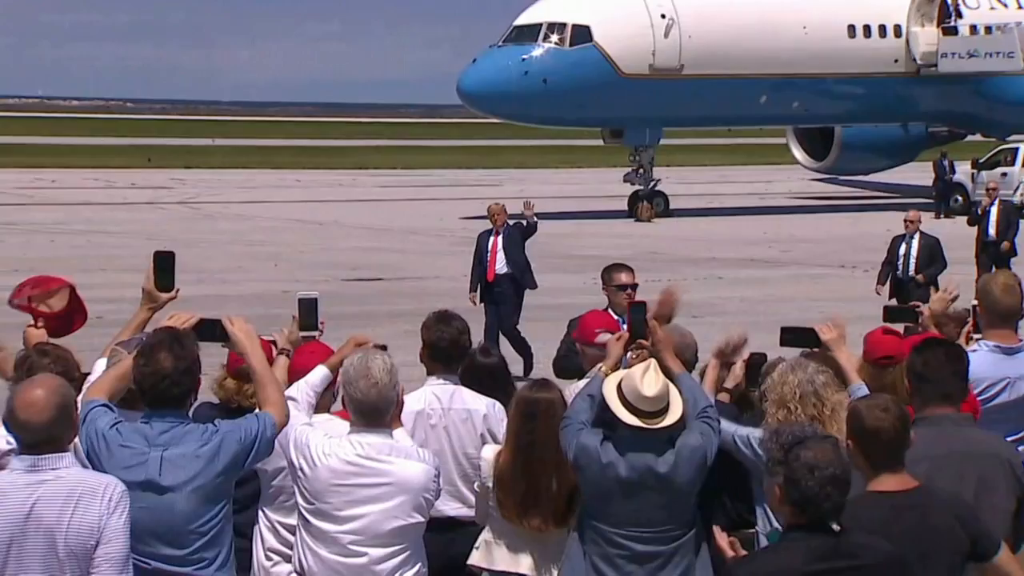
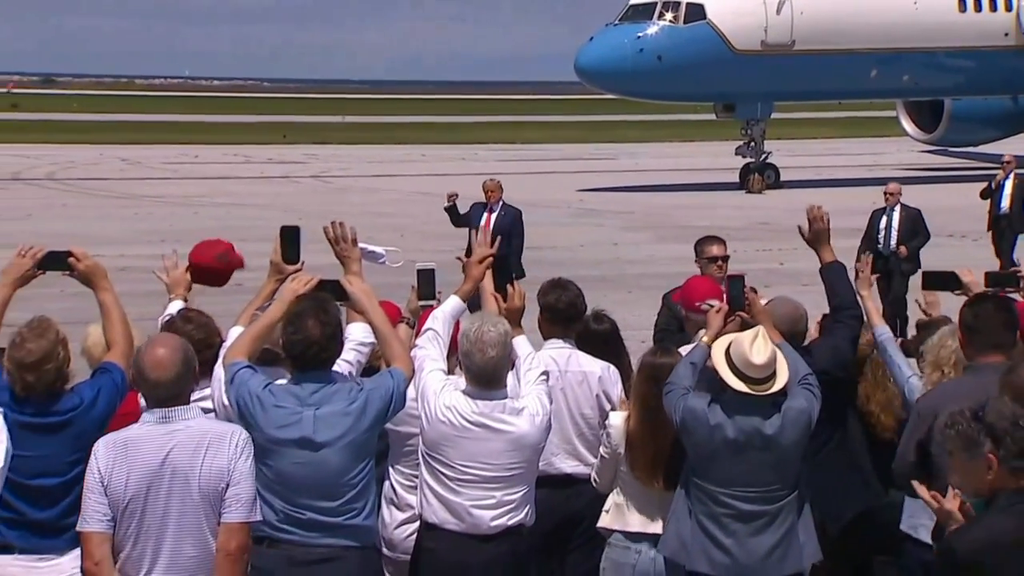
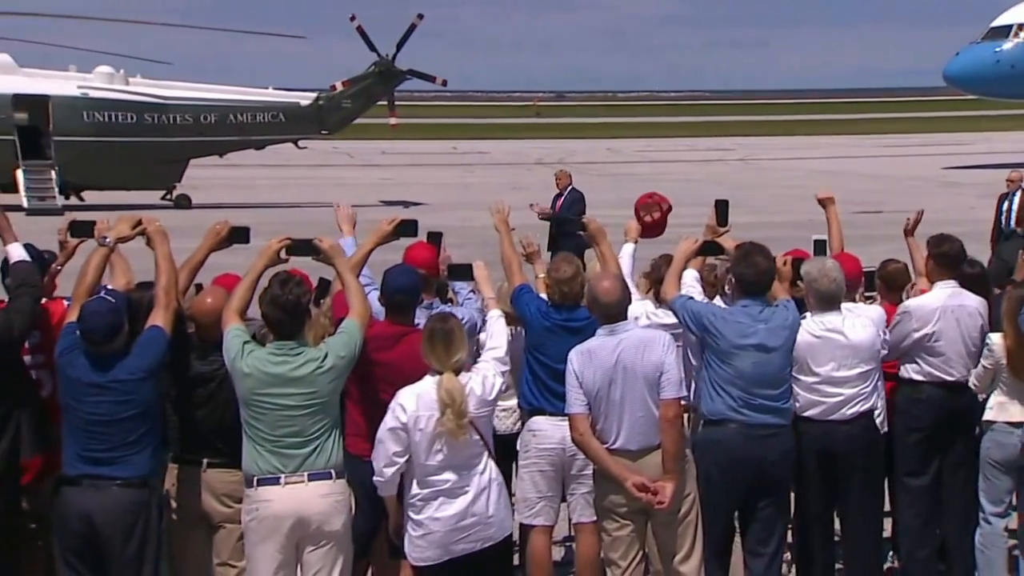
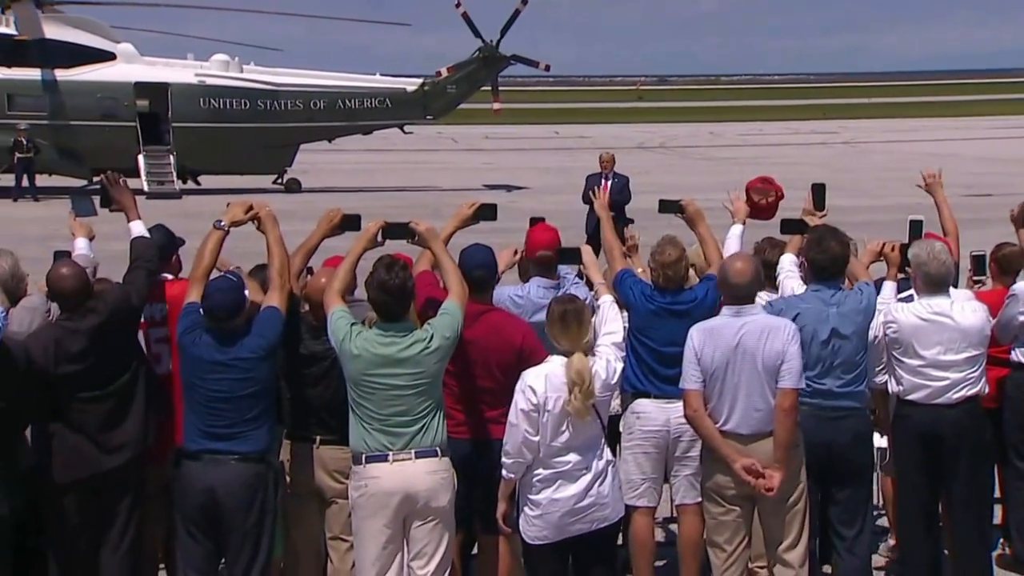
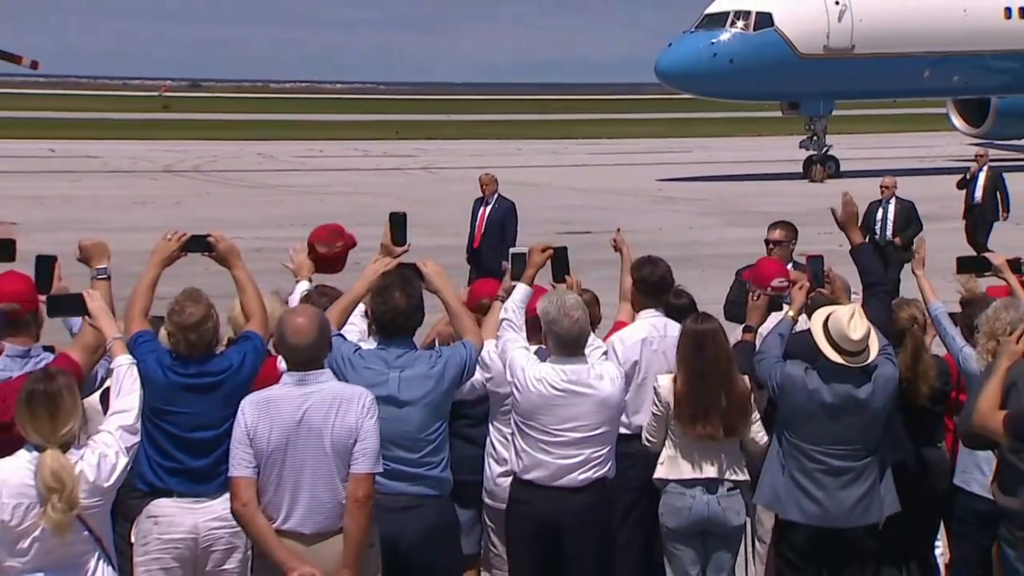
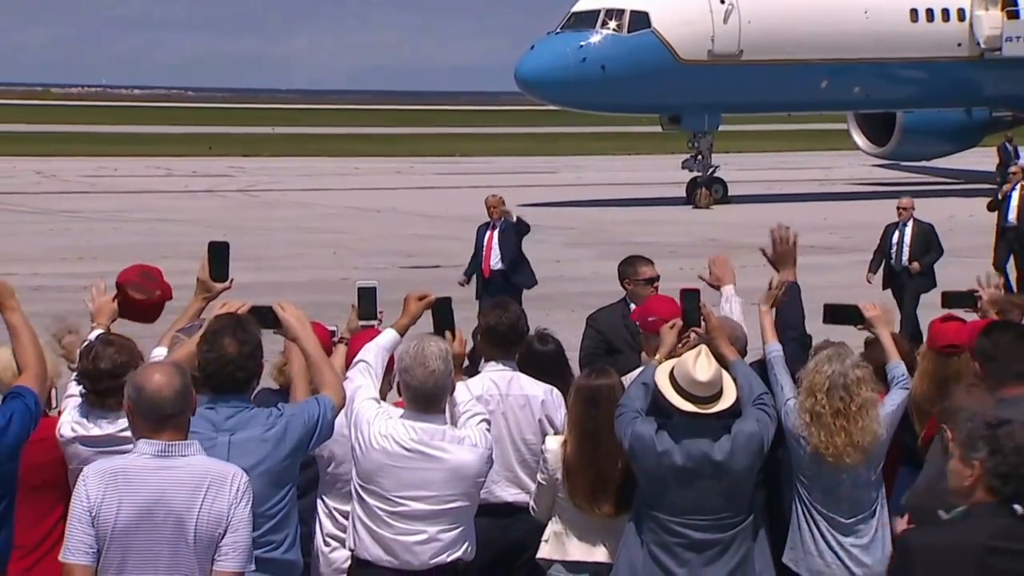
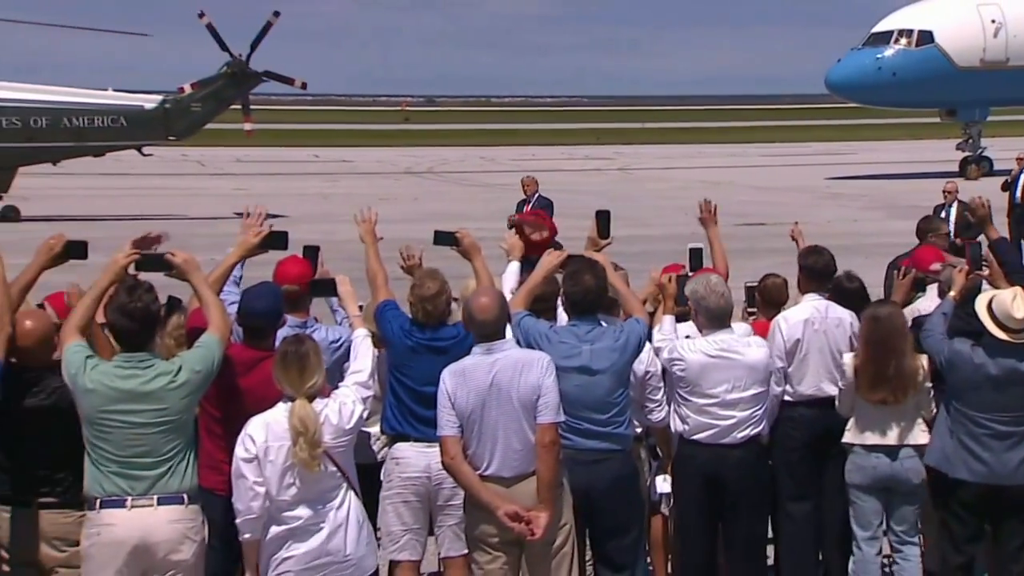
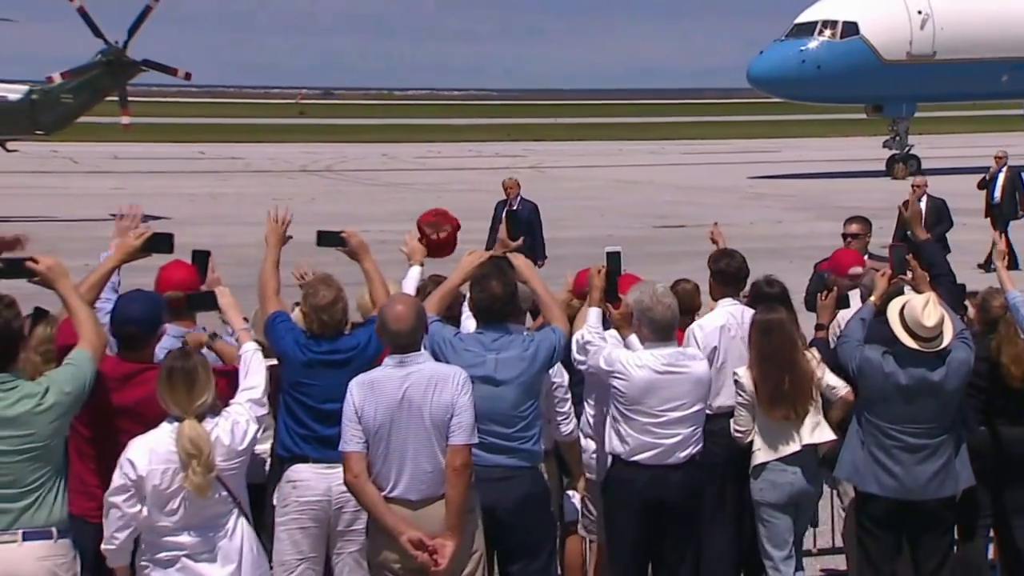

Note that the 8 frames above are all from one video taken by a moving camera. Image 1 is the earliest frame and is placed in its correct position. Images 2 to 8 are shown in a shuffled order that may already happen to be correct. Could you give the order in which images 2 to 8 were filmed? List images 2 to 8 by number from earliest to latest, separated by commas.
6, 2, 5, 8, 7, 3, 4
